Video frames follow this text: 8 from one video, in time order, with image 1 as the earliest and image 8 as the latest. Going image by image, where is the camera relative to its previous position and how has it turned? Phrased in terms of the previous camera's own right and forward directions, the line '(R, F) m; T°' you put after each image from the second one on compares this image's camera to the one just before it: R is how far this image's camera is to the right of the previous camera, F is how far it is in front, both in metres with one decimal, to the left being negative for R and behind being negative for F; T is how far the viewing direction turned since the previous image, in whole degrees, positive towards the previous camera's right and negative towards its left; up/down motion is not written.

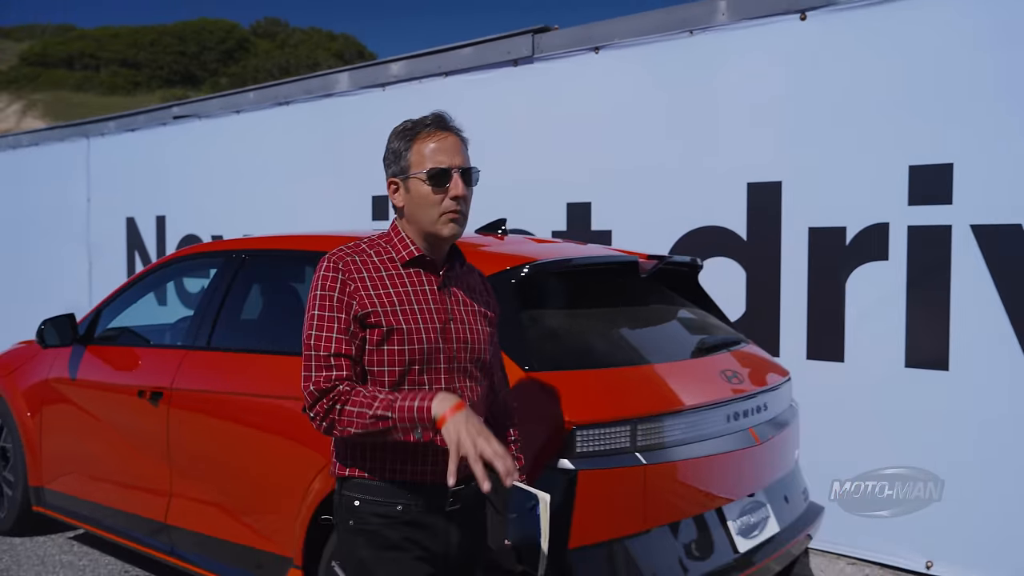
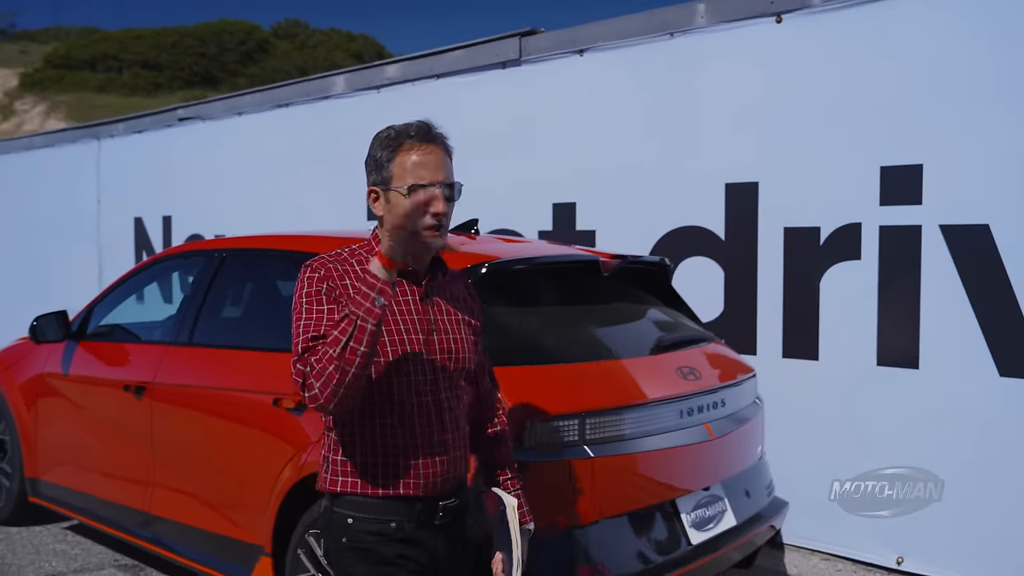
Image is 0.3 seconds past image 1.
(+0.2, -0.1) m; -1°
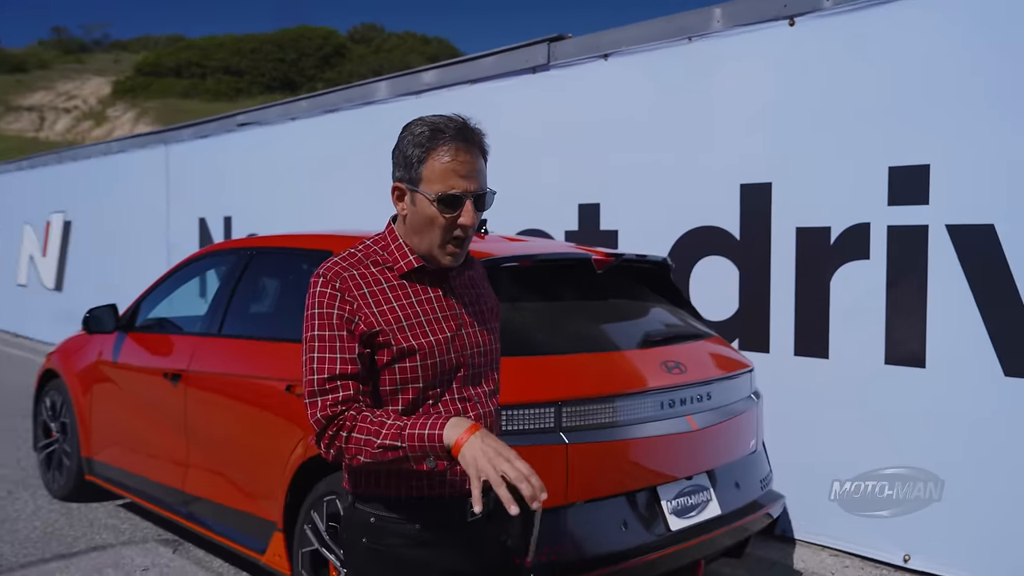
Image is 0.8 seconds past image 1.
(+0.3, -0.2) m; -5°
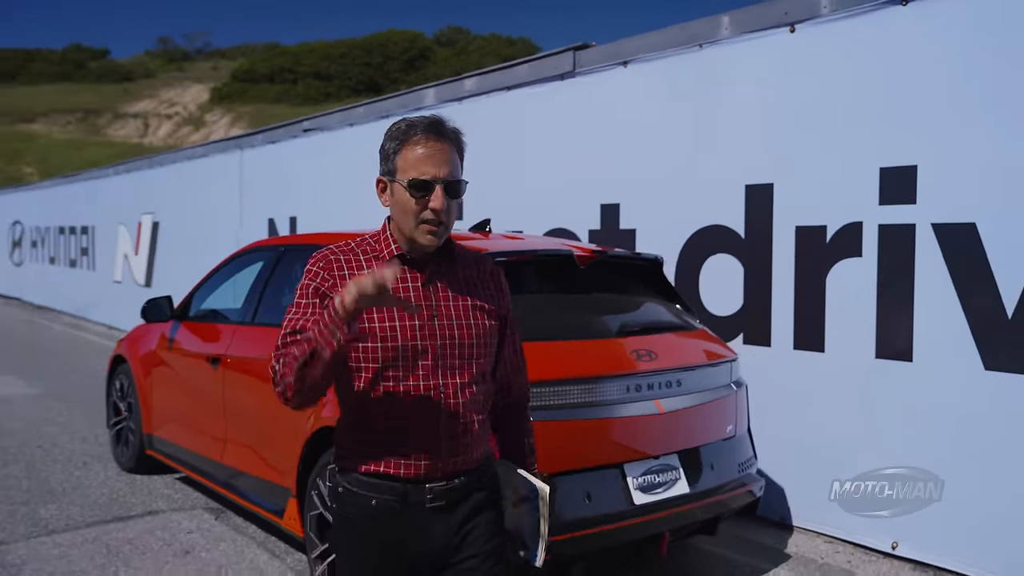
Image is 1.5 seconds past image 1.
(+0.4, -0.3) m; -6°
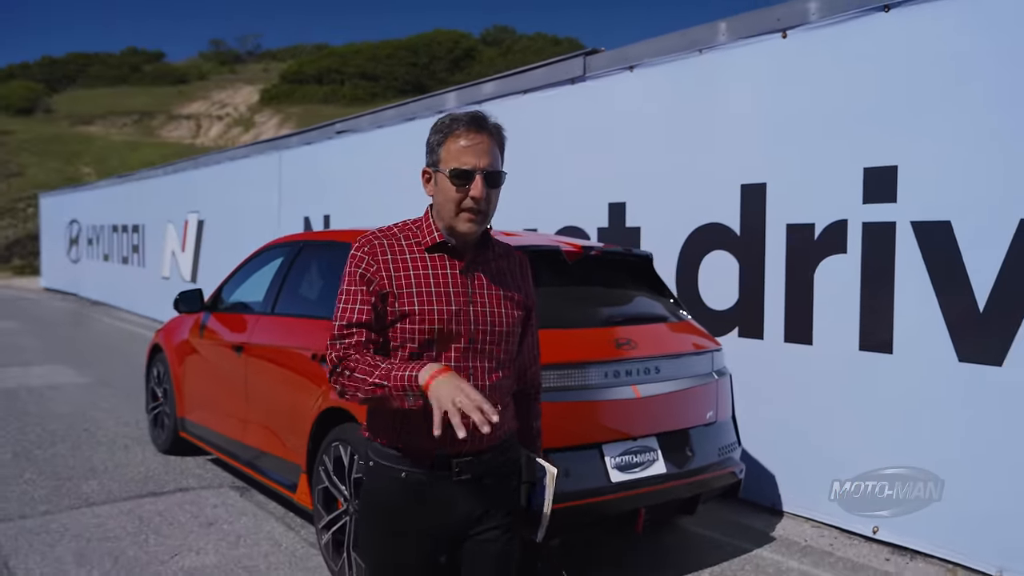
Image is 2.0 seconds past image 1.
(+0.2, -0.3) m; -3°
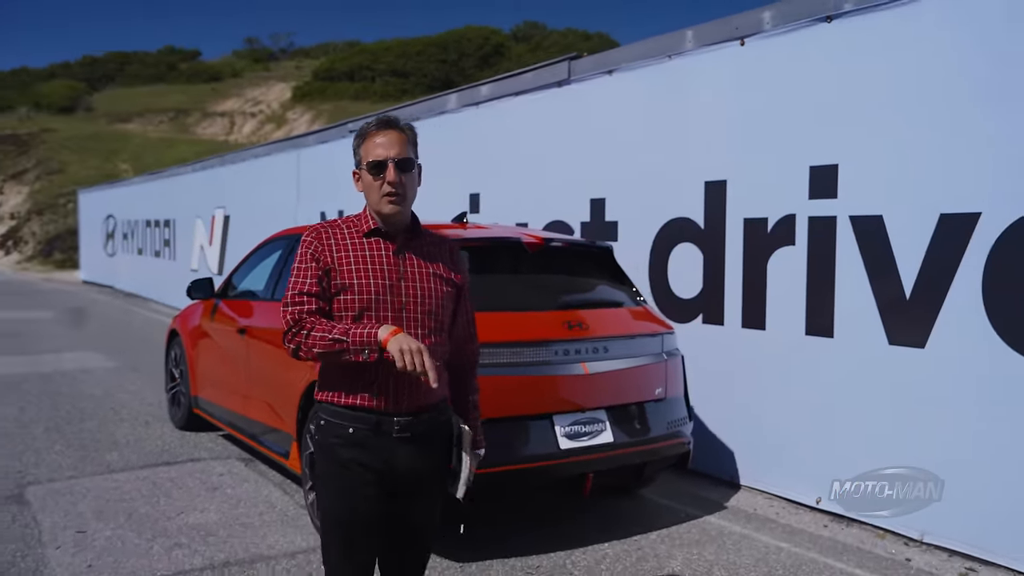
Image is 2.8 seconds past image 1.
(+0.3, -0.4) m; -2°
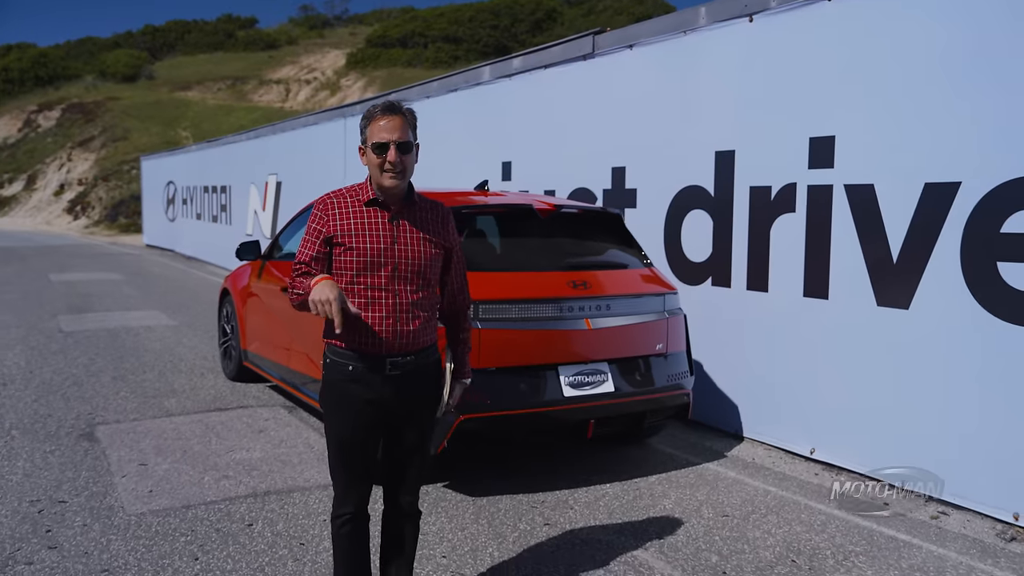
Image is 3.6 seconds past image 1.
(+0.2, -0.4) m; -4°
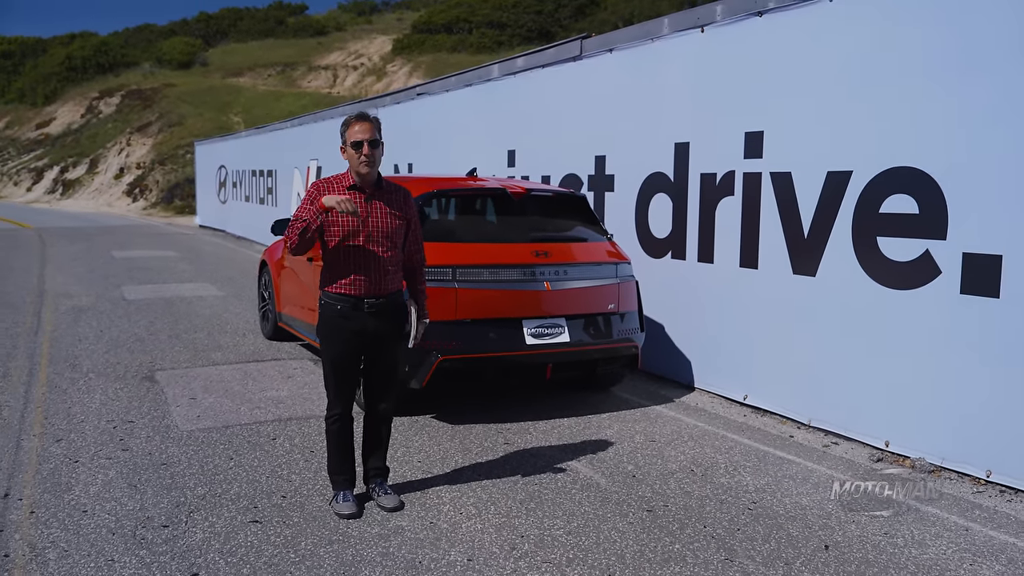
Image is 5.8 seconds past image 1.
(+0.4, -1.0) m; -3°
